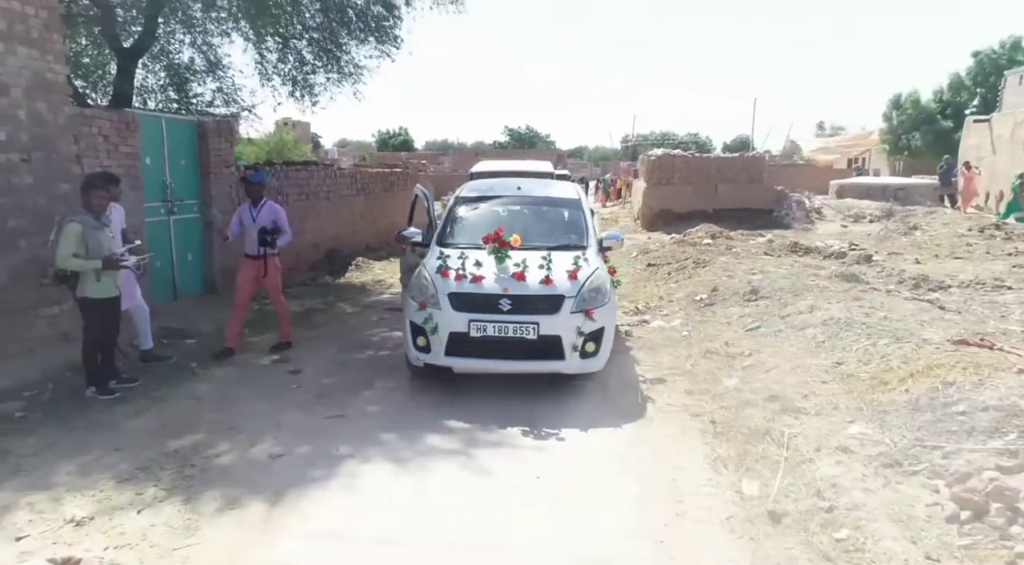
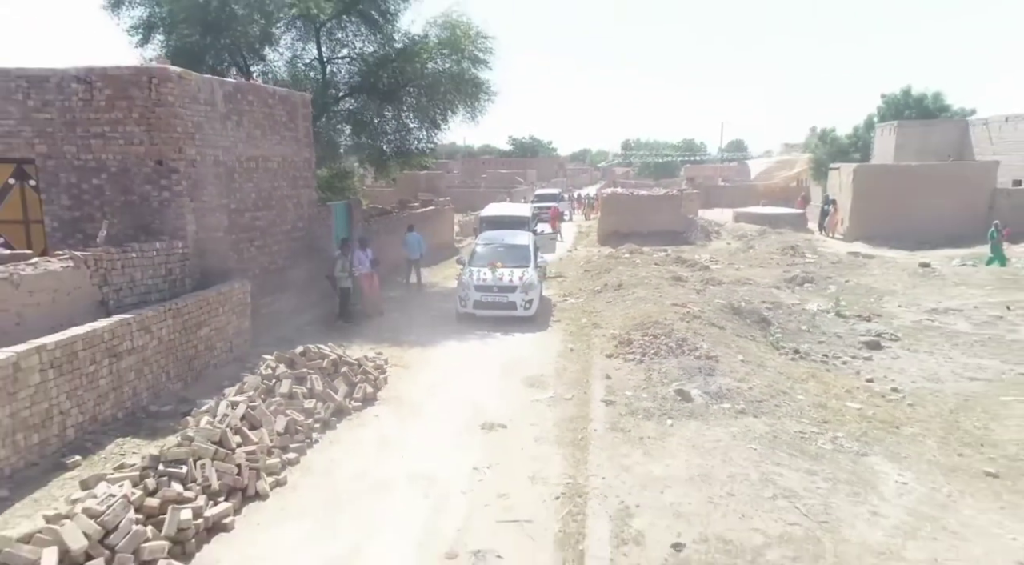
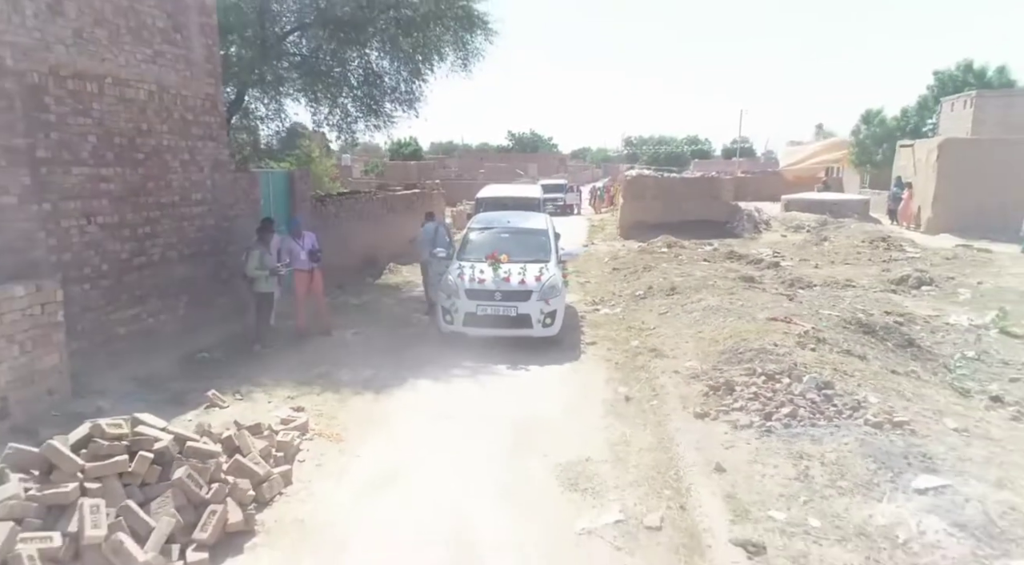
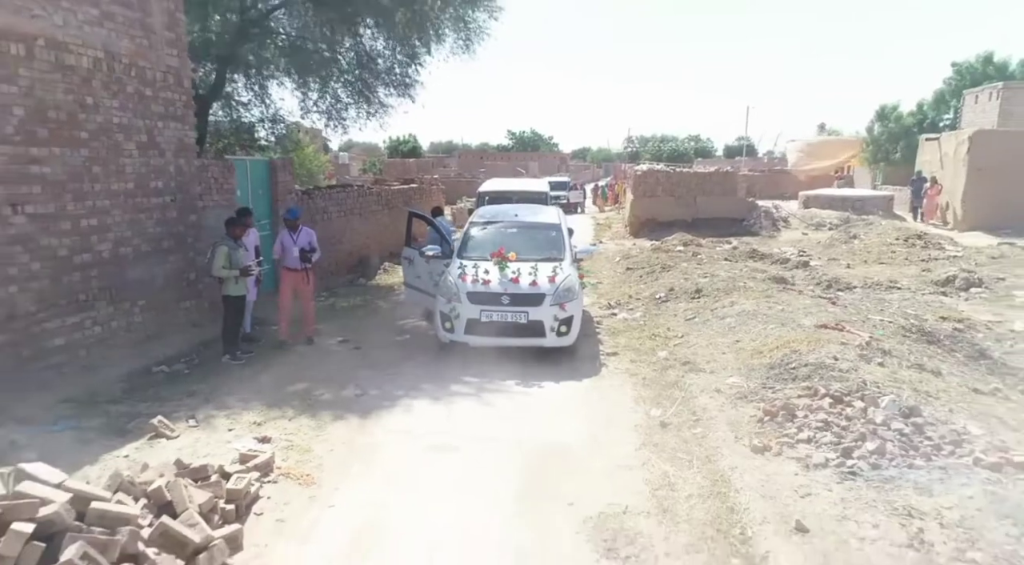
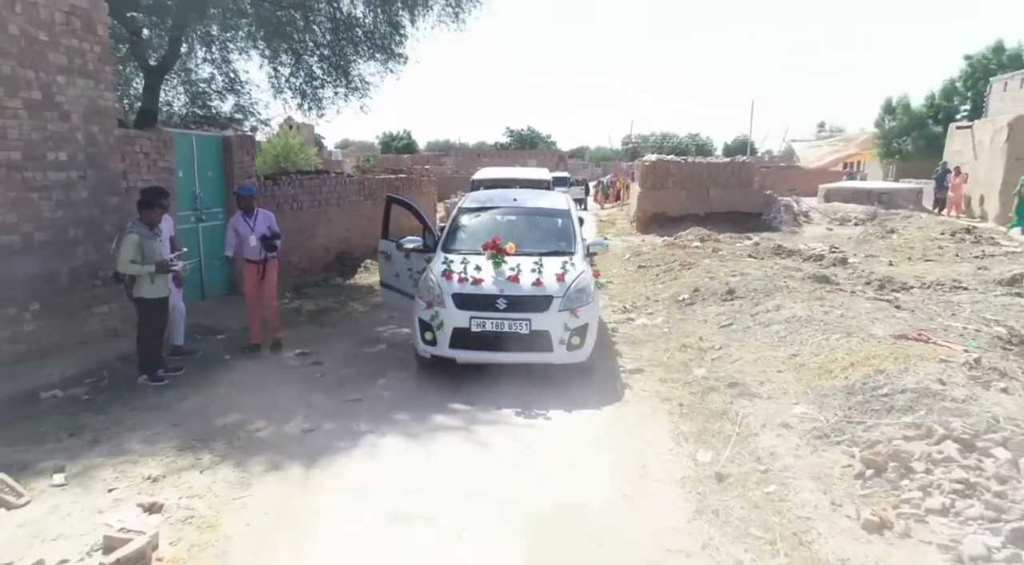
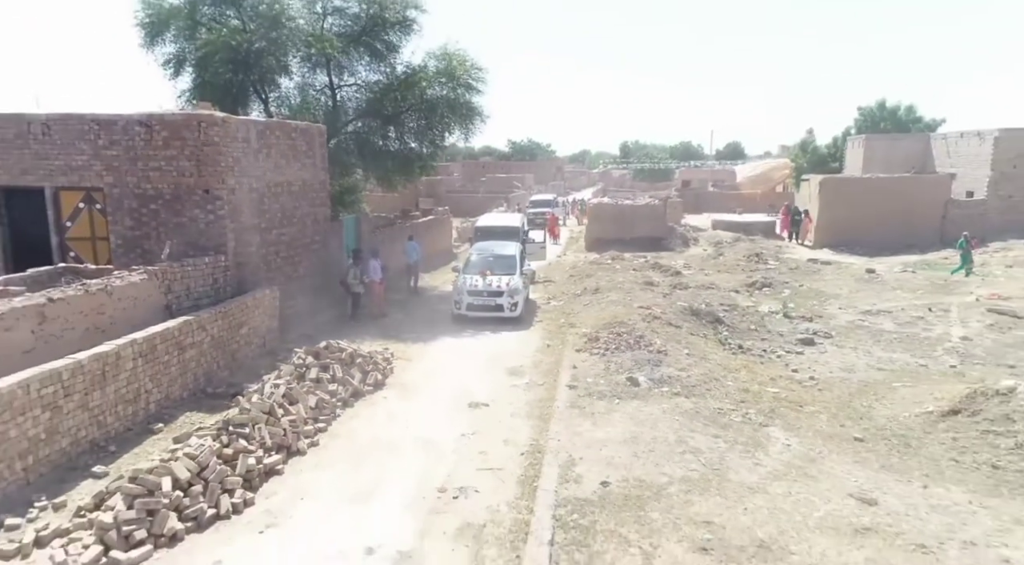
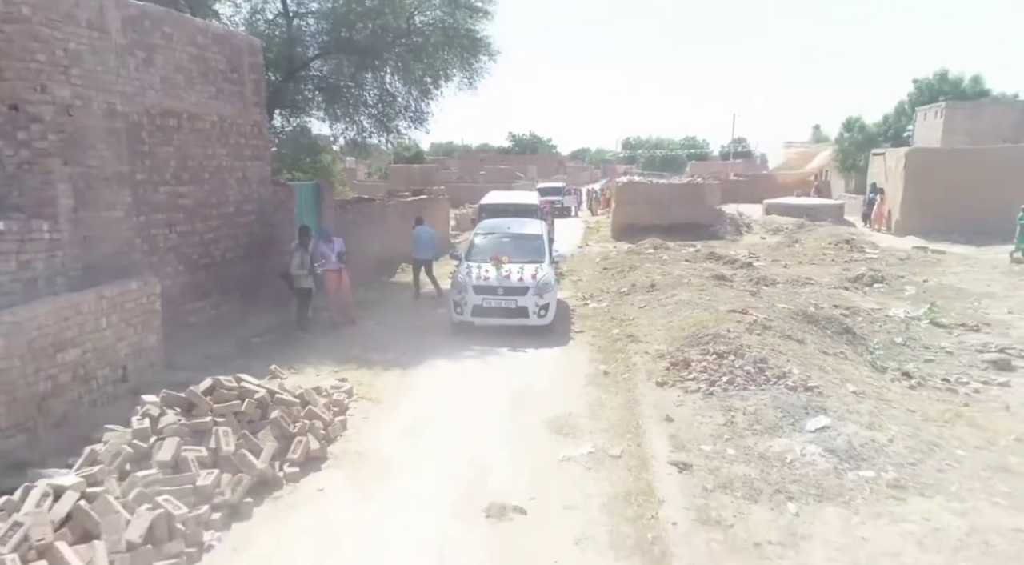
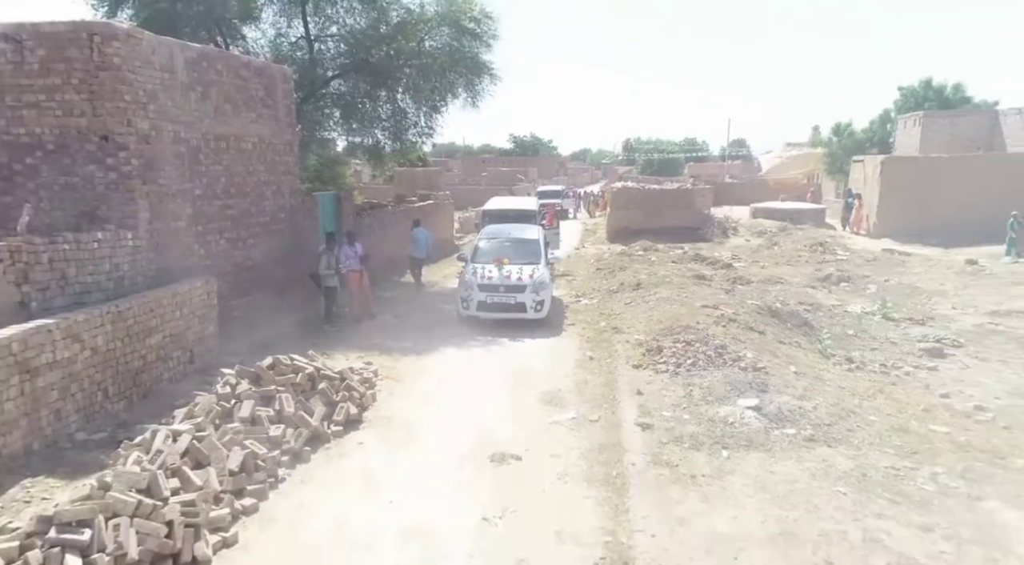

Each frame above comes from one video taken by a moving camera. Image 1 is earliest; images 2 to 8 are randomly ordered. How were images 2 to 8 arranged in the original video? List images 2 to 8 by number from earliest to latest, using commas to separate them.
5, 4, 3, 7, 8, 2, 6
